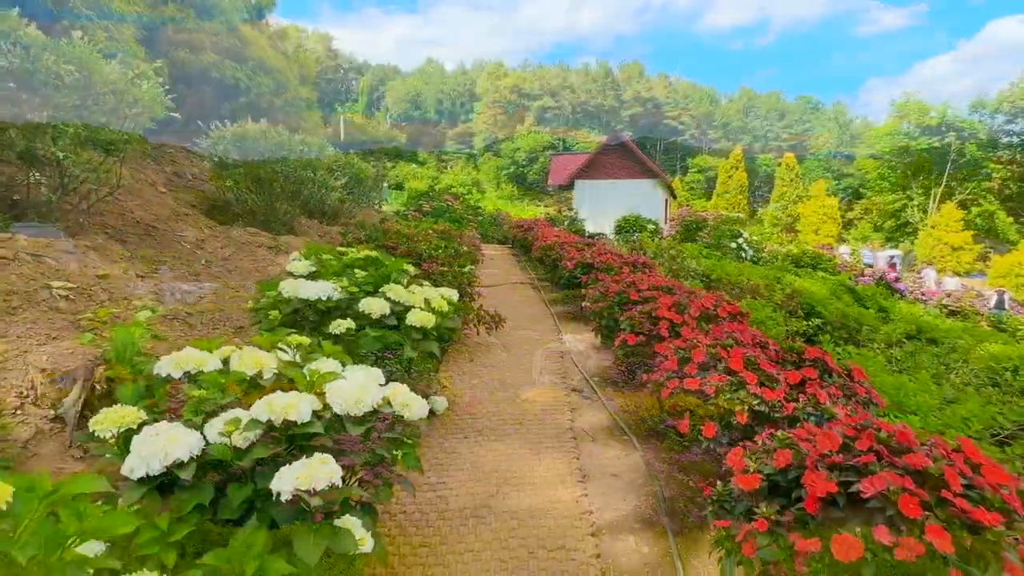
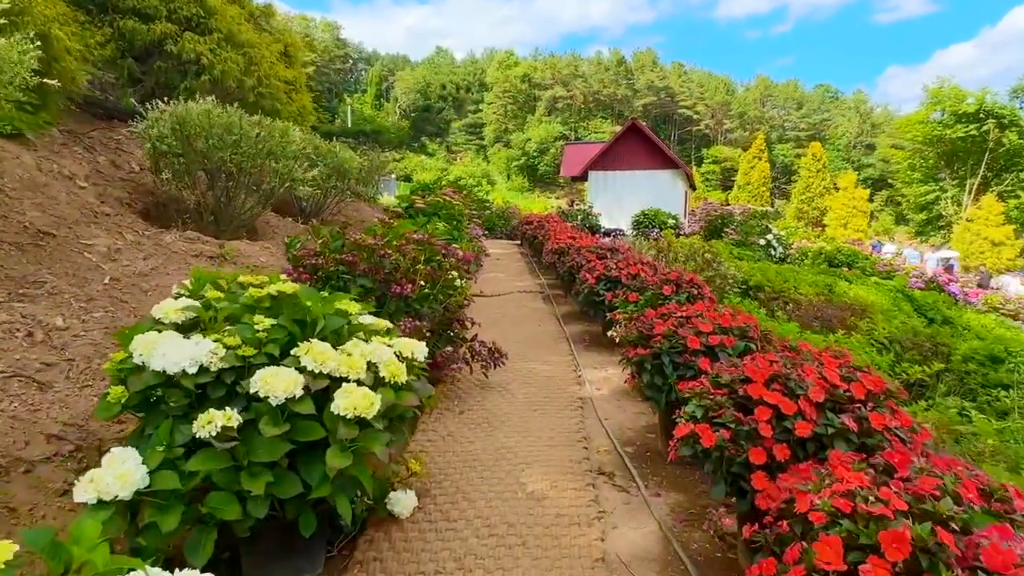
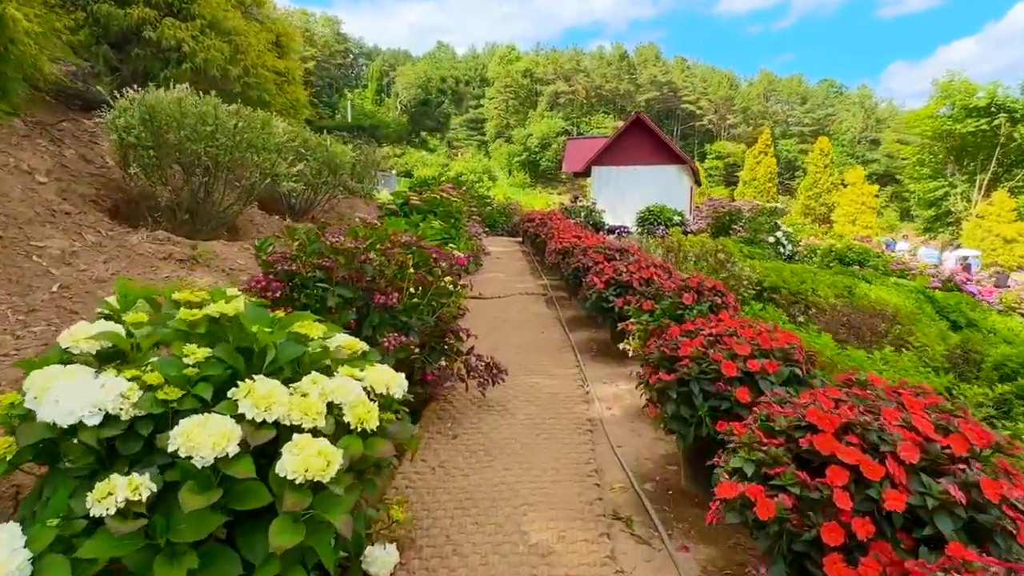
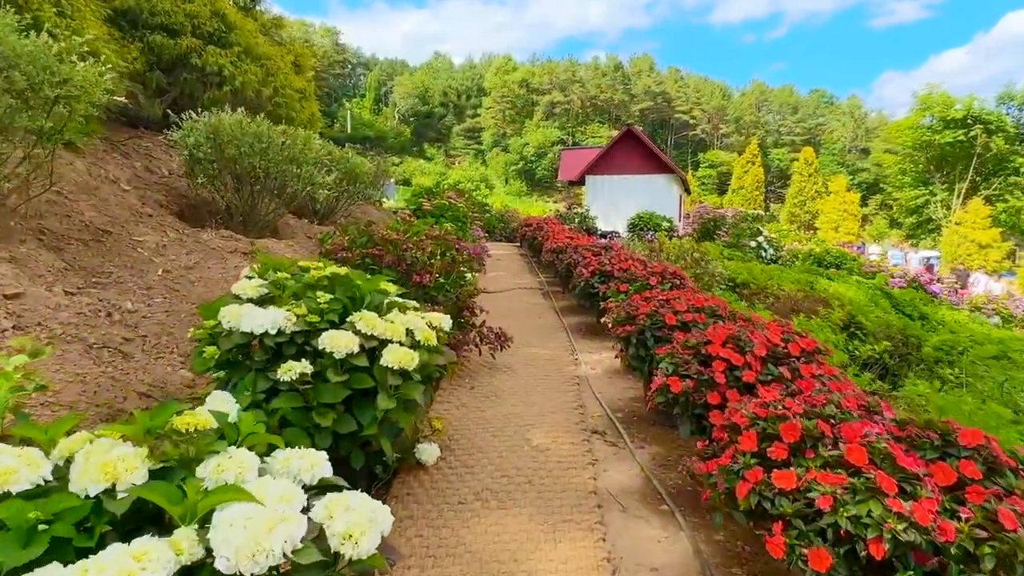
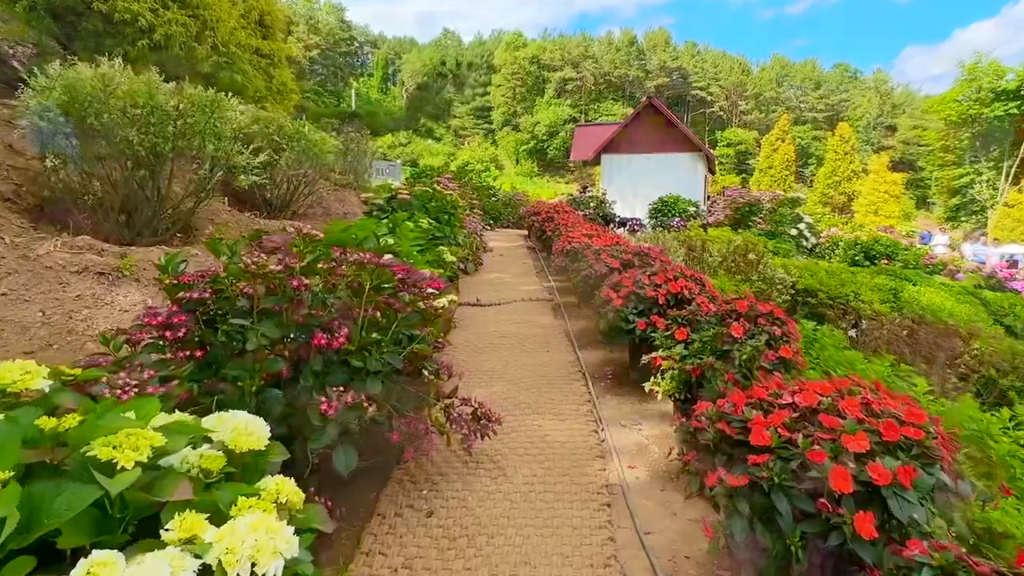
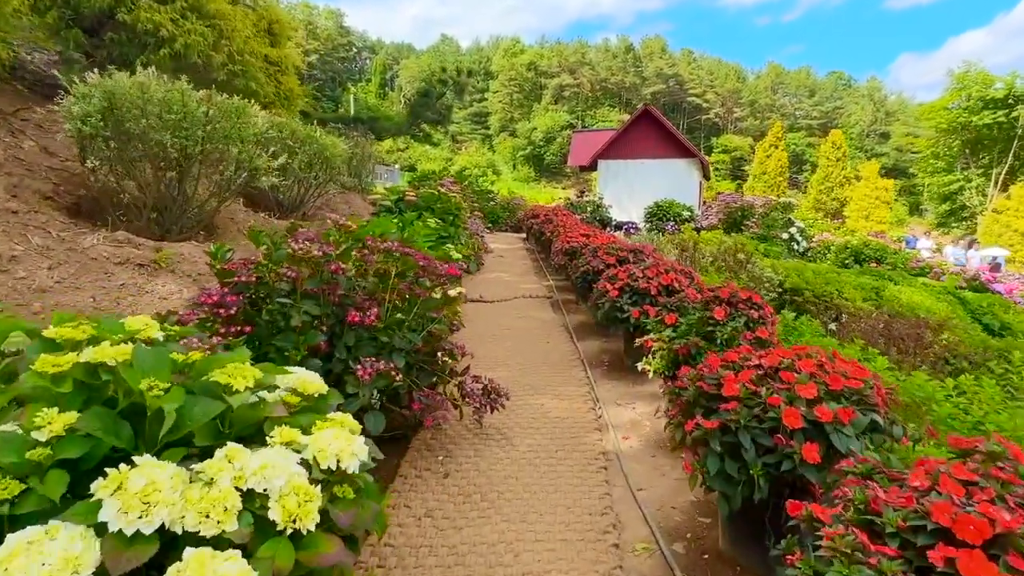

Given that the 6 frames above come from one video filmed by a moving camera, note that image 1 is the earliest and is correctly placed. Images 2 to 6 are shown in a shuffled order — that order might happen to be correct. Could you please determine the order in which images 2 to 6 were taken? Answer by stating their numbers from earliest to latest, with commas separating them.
4, 2, 3, 6, 5
